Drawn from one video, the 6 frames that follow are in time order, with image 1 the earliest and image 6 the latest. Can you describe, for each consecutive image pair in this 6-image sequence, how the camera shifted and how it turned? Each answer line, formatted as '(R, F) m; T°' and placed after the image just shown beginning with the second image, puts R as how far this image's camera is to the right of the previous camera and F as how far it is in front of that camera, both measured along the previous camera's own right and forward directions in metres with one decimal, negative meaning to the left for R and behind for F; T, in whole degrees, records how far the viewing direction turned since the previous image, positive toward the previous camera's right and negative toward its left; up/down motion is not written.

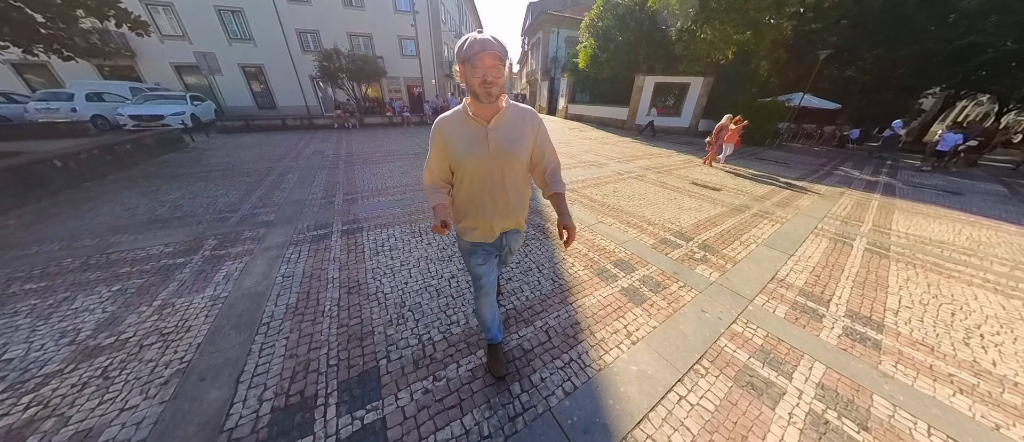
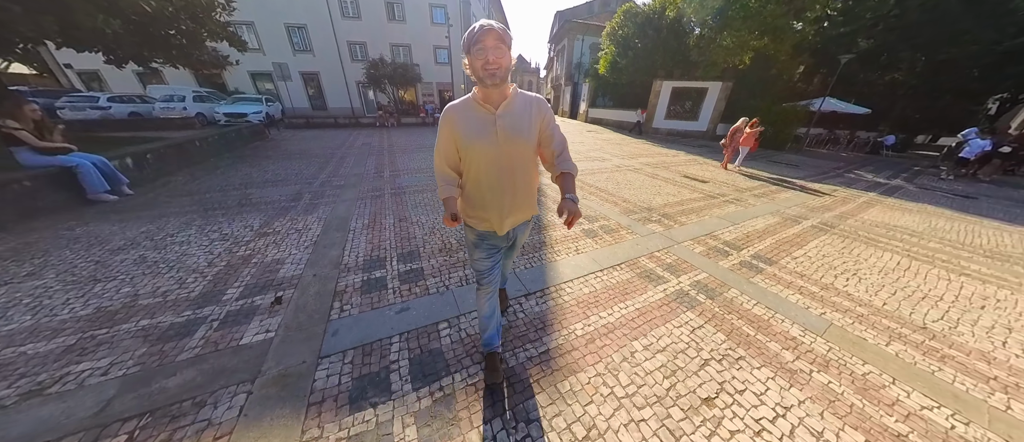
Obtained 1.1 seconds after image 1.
(+0.4, -1.1) m; -5°
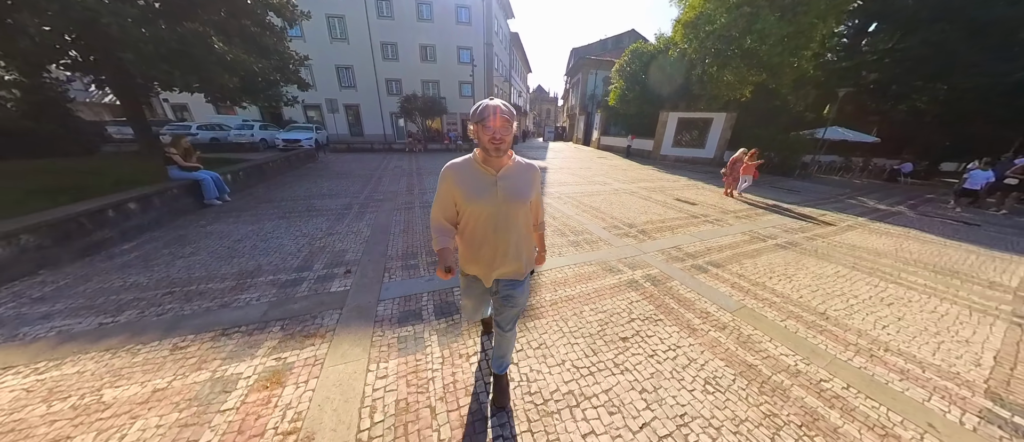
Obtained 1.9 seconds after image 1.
(+0.3, -0.9) m; -4°
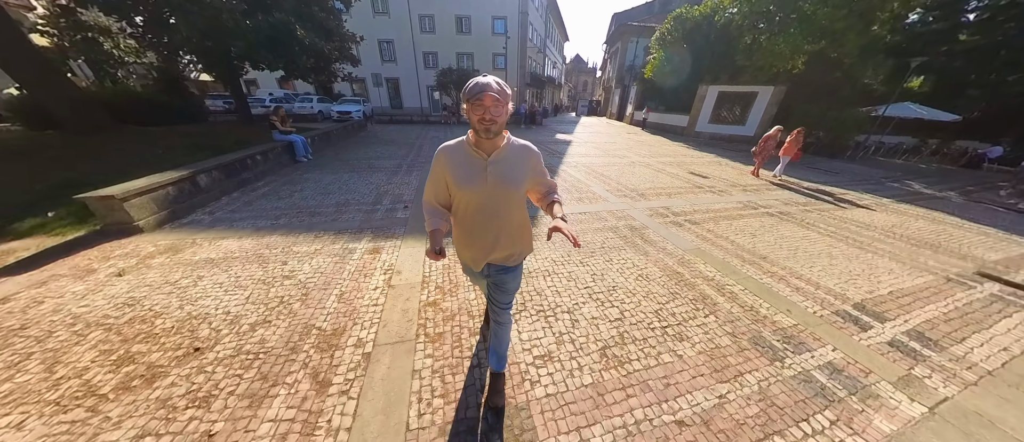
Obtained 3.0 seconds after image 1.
(+0.3, -1.1) m; -6°
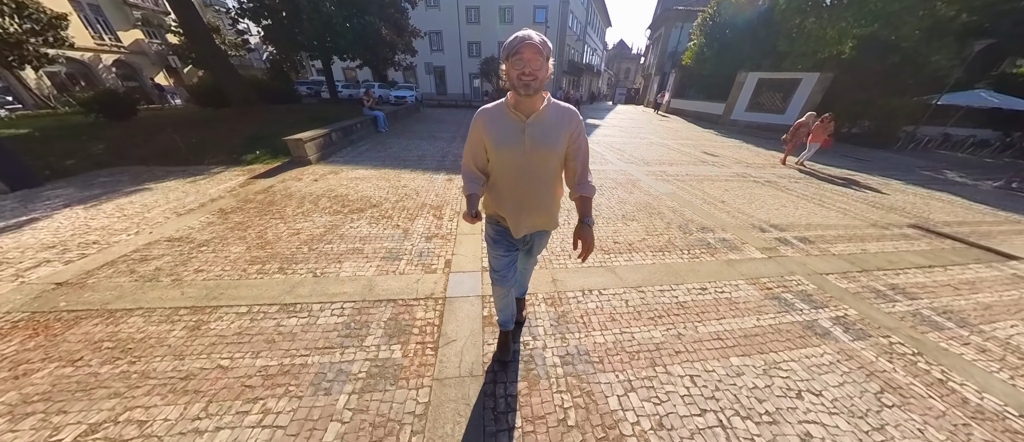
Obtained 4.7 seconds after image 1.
(+0.1, -1.7) m; -6°
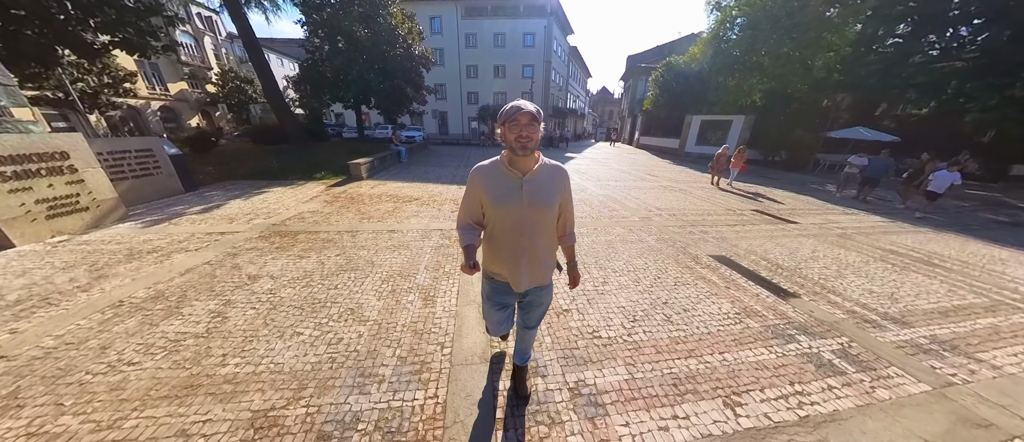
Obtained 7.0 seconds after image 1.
(+0.2, -2.4) m; +1°
